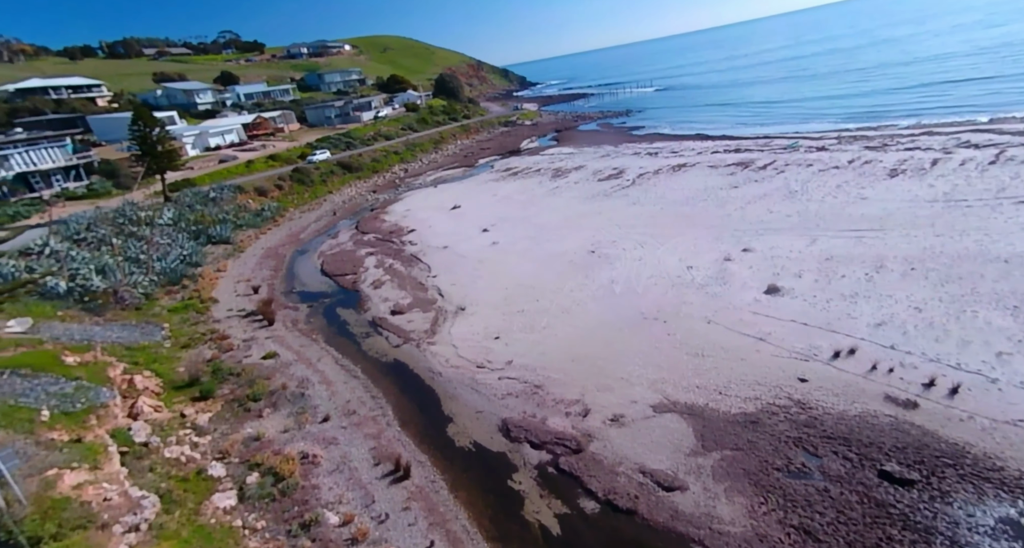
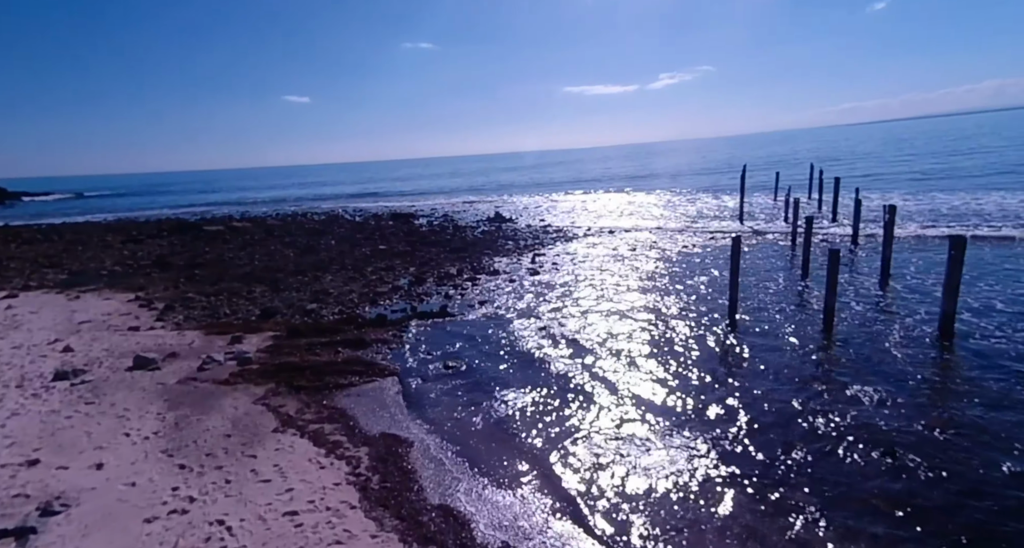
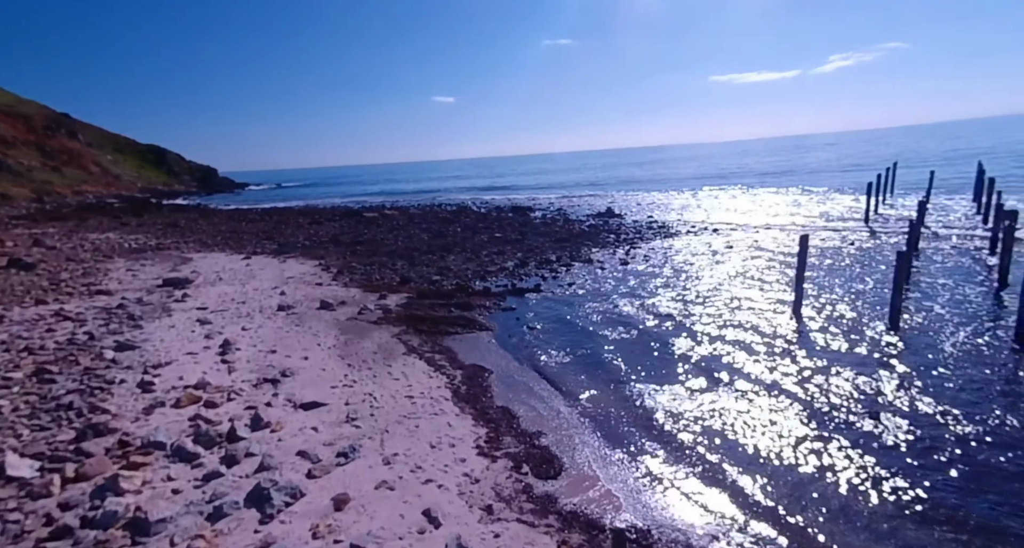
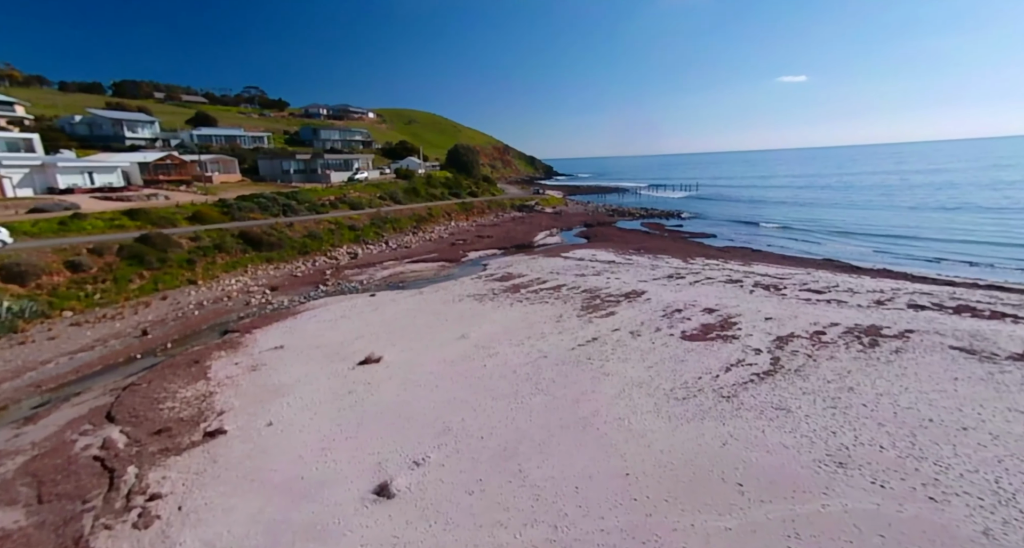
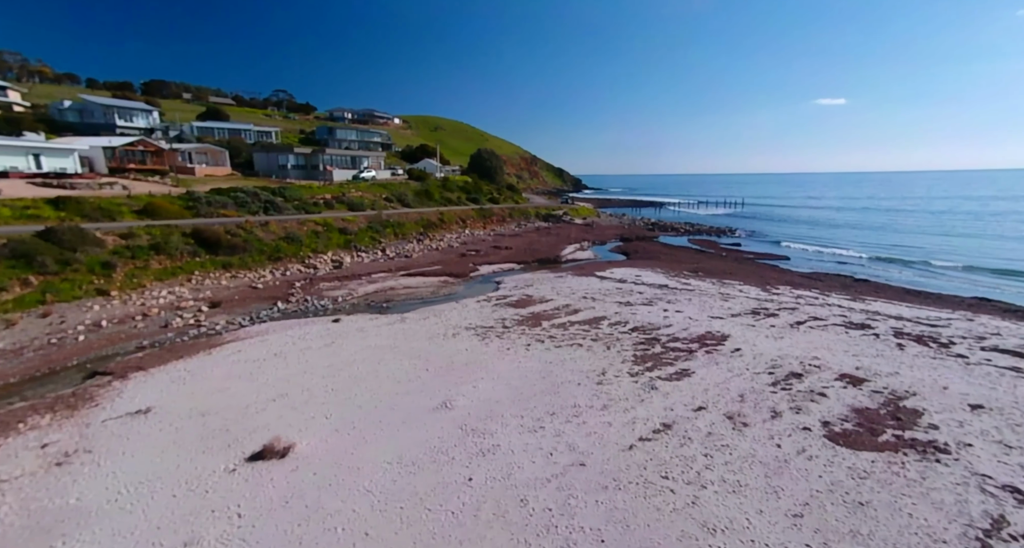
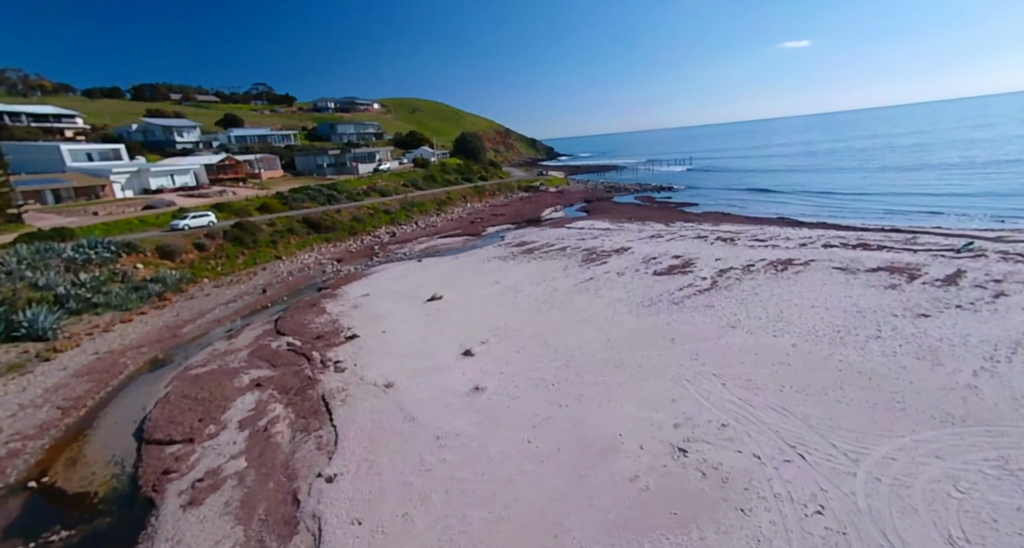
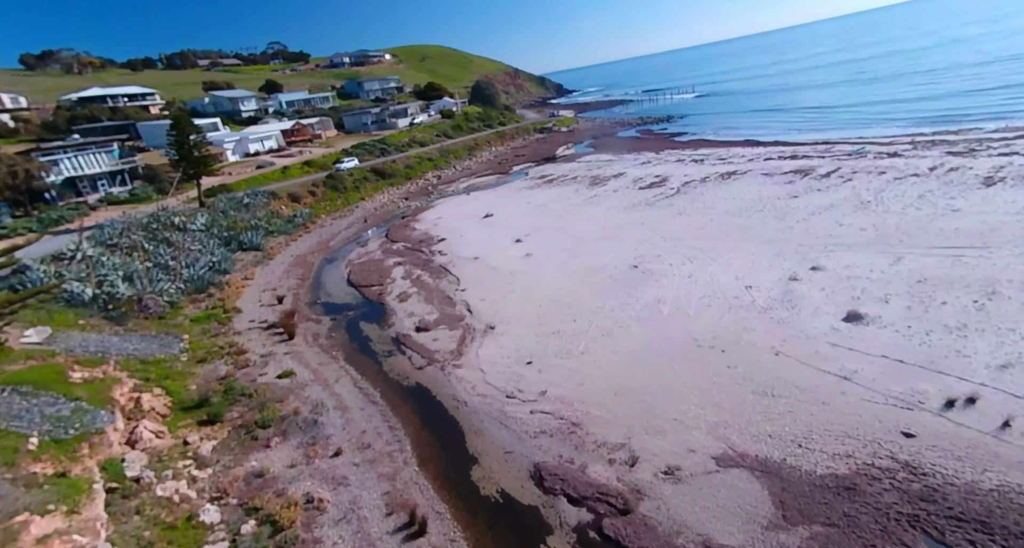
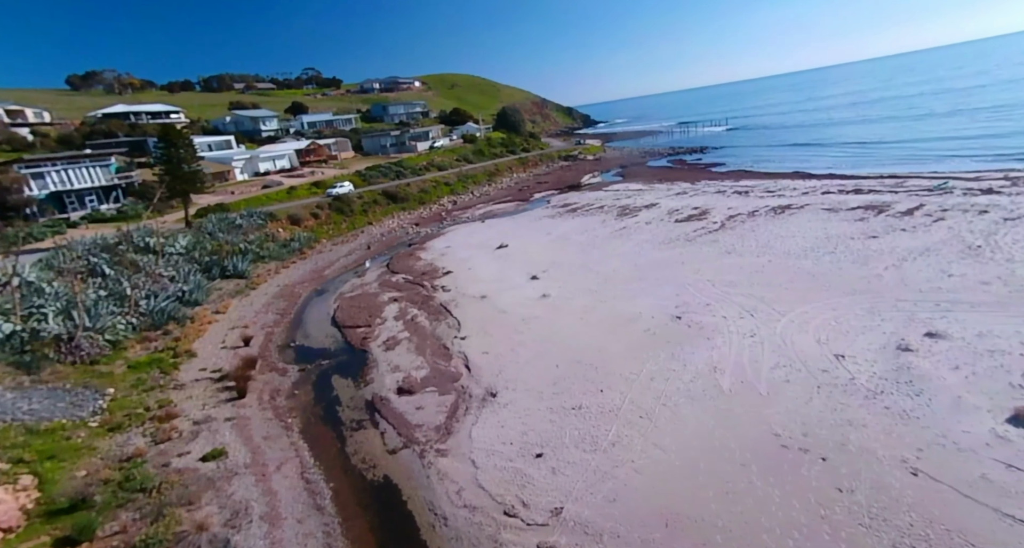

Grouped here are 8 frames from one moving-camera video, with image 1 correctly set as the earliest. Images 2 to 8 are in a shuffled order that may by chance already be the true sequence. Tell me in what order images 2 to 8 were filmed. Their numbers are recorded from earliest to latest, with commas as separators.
7, 8, 6, 4, 5, 3, 2
